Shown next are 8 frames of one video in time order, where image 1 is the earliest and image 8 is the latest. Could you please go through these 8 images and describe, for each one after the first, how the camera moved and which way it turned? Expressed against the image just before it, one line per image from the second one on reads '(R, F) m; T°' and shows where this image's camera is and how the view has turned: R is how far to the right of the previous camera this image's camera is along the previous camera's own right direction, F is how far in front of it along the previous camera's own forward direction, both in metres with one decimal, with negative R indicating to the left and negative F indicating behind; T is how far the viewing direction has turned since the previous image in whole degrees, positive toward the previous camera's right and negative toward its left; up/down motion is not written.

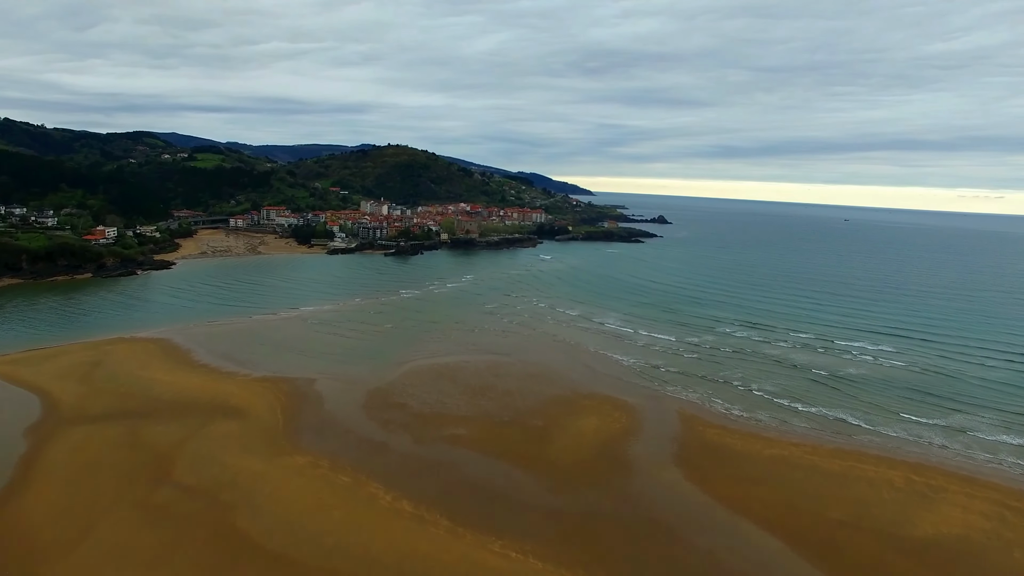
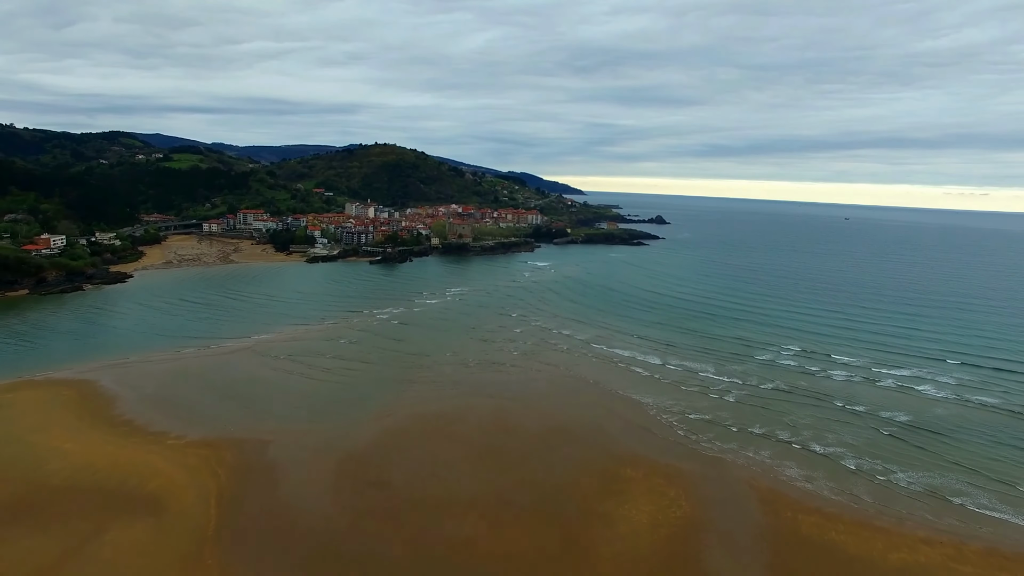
(-0.6, +4.6) m; +1°
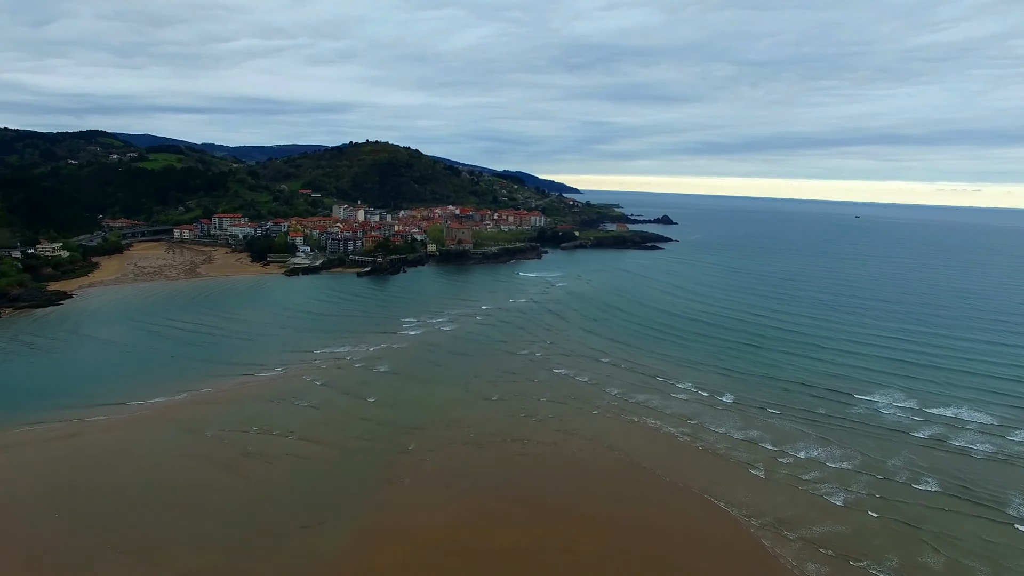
(-1.0, +6.2) m; +1°
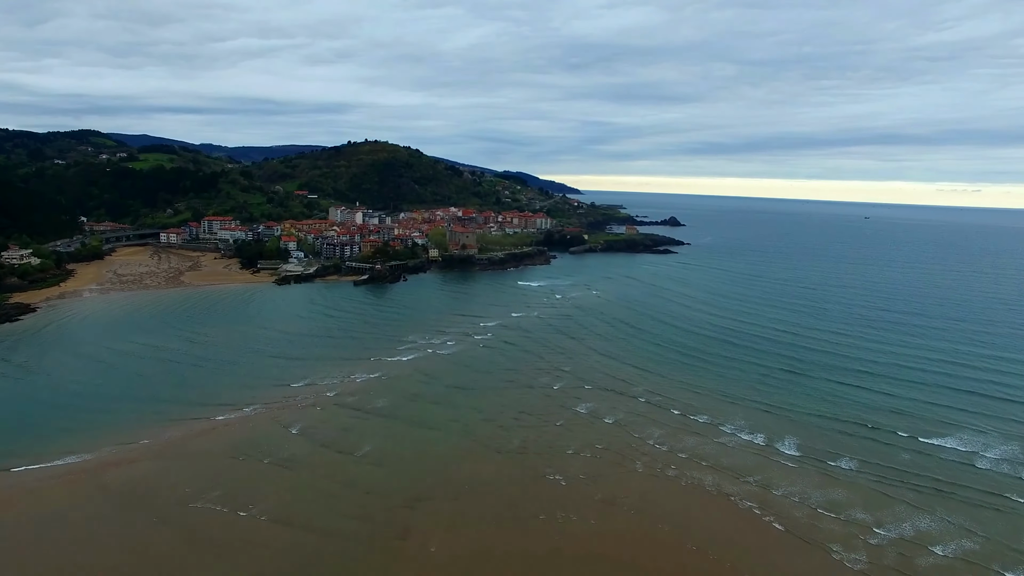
(-0.7, +3.3) m; 0°
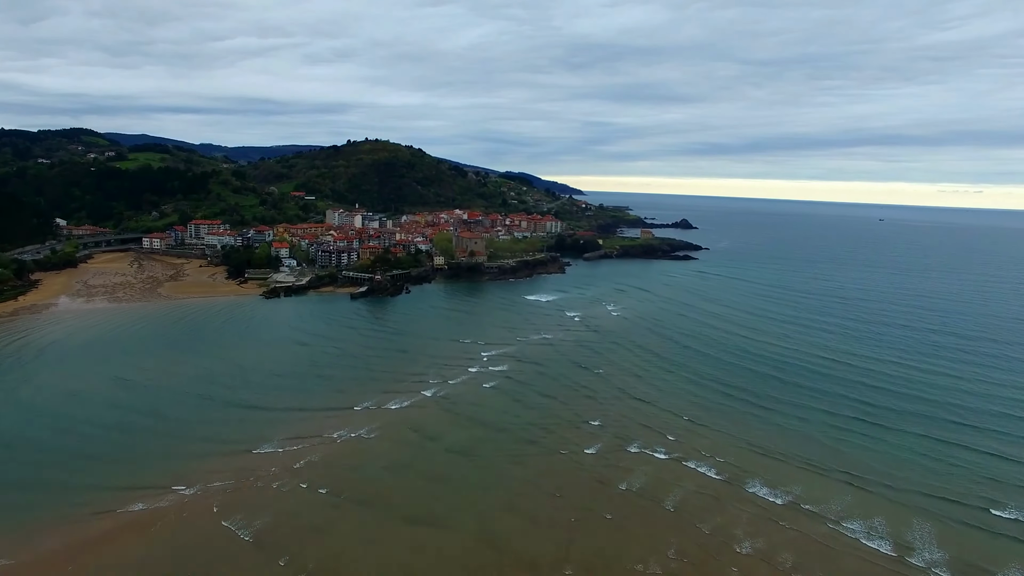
(-0.9, +4.3) m; 0°
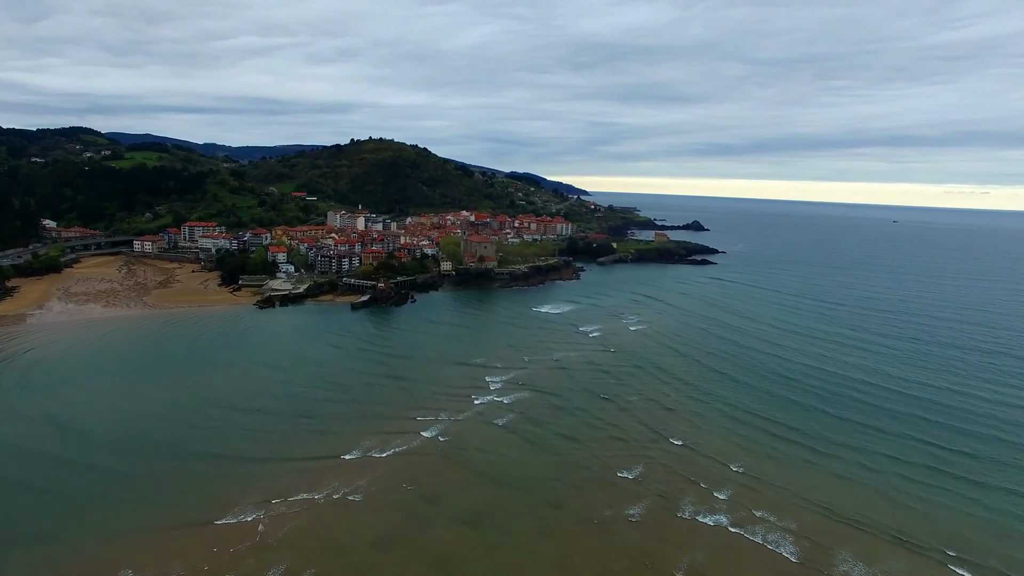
(-0.6, +2.8) m; 0°
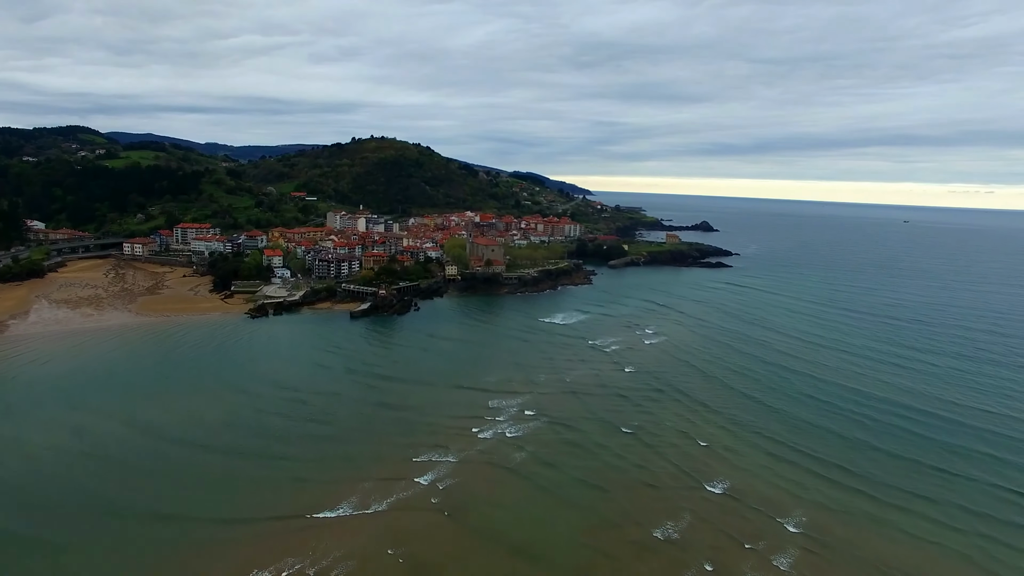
(-0.4, +2.4) m; 0°
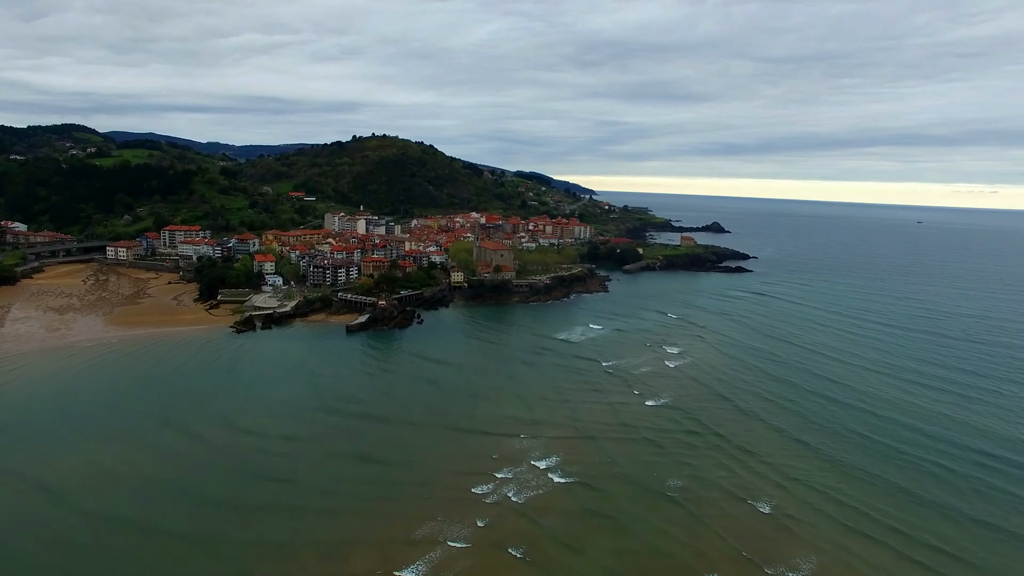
(-0.6, +3.1) m; 0°
